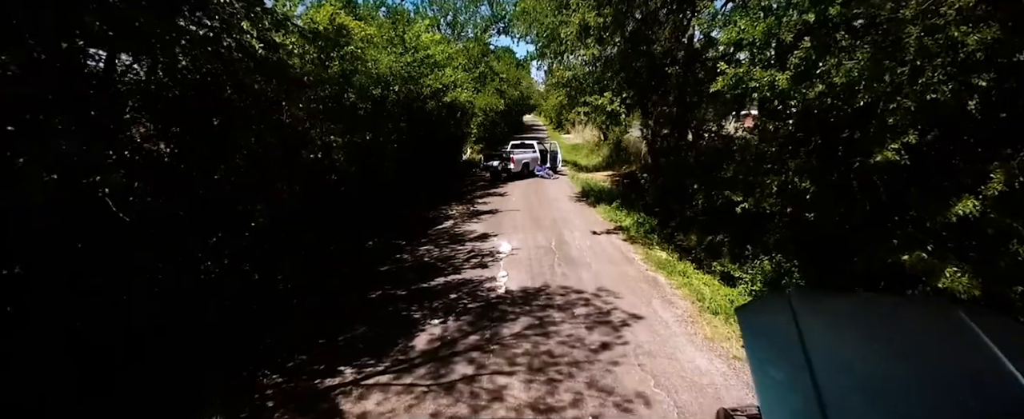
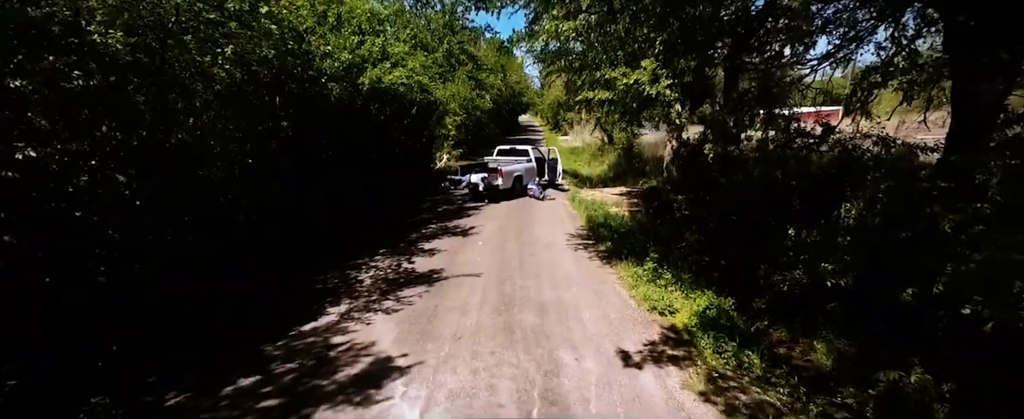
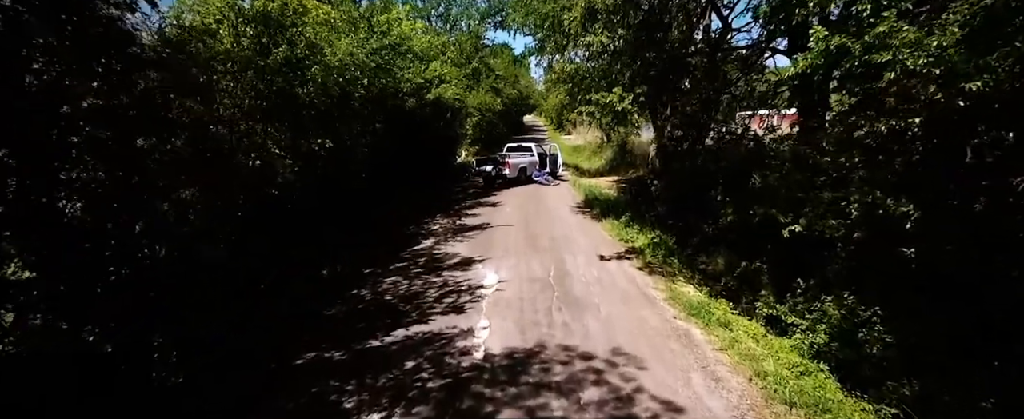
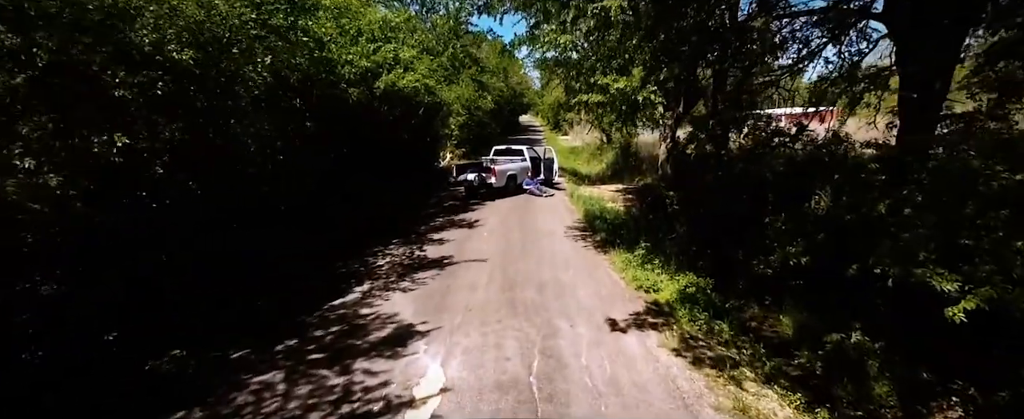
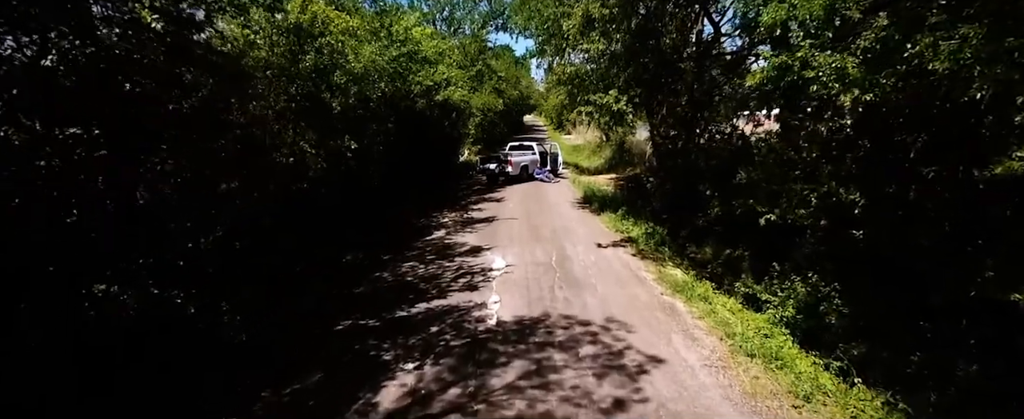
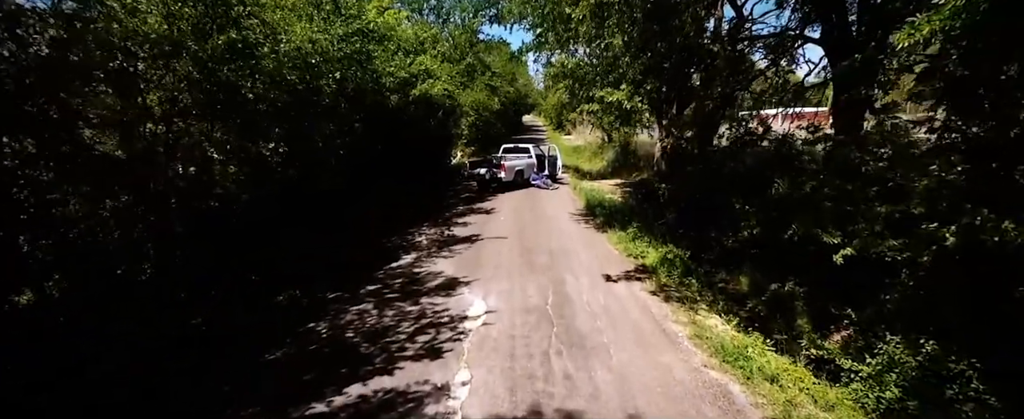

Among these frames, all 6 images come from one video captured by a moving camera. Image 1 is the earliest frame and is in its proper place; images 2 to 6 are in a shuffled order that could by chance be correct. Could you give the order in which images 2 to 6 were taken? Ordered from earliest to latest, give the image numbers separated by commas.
5, 3, 6, 4, 2
